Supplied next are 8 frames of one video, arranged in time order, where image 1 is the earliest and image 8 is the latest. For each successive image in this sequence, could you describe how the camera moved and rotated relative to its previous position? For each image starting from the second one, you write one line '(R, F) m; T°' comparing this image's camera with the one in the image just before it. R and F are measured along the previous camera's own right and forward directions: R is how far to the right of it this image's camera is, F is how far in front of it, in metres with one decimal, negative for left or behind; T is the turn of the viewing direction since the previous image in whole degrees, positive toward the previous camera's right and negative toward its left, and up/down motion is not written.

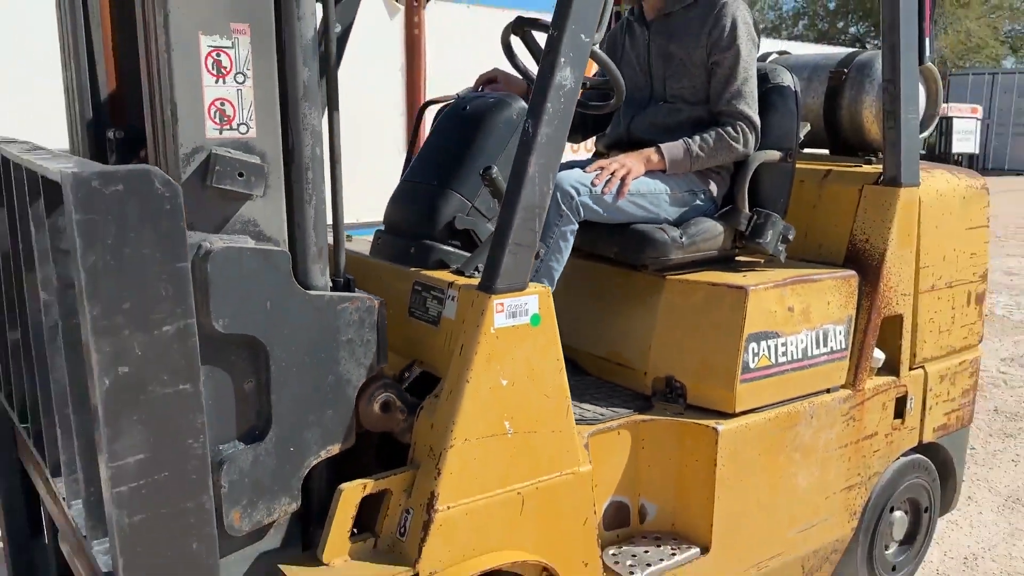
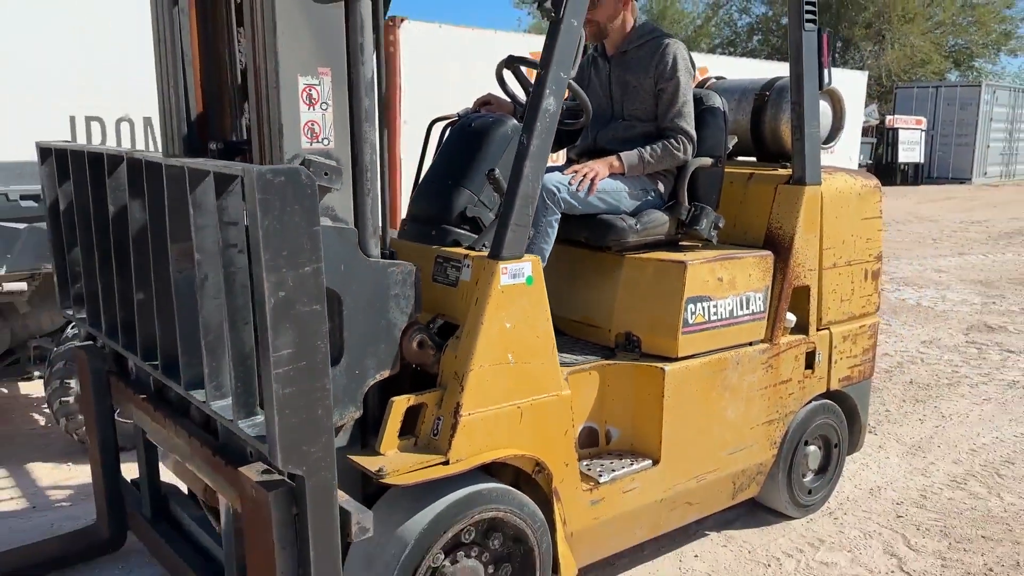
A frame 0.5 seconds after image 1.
(-0.1, -0.6) m; +2°
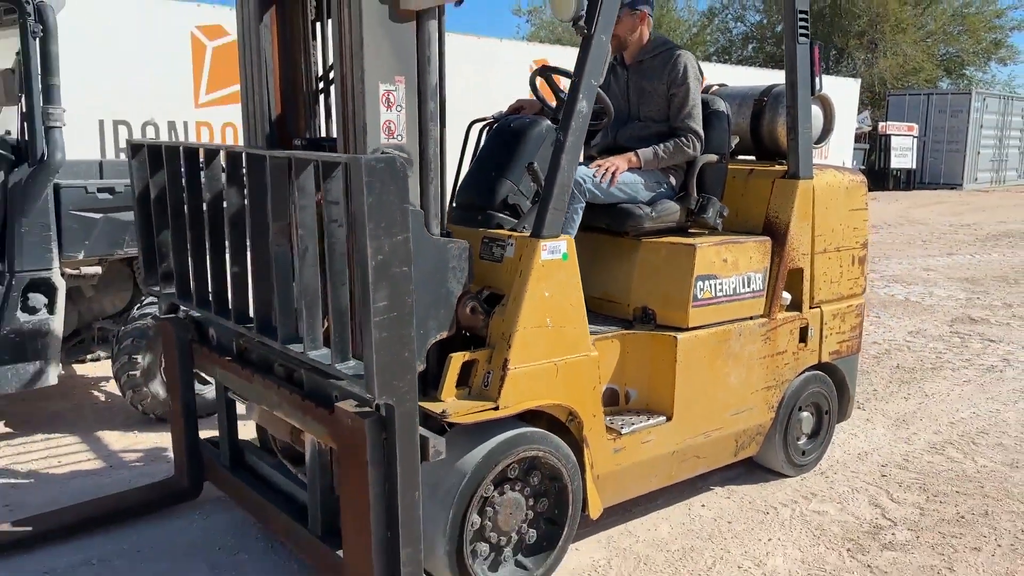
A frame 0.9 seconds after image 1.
(-0.1, -0.4) m; 0°
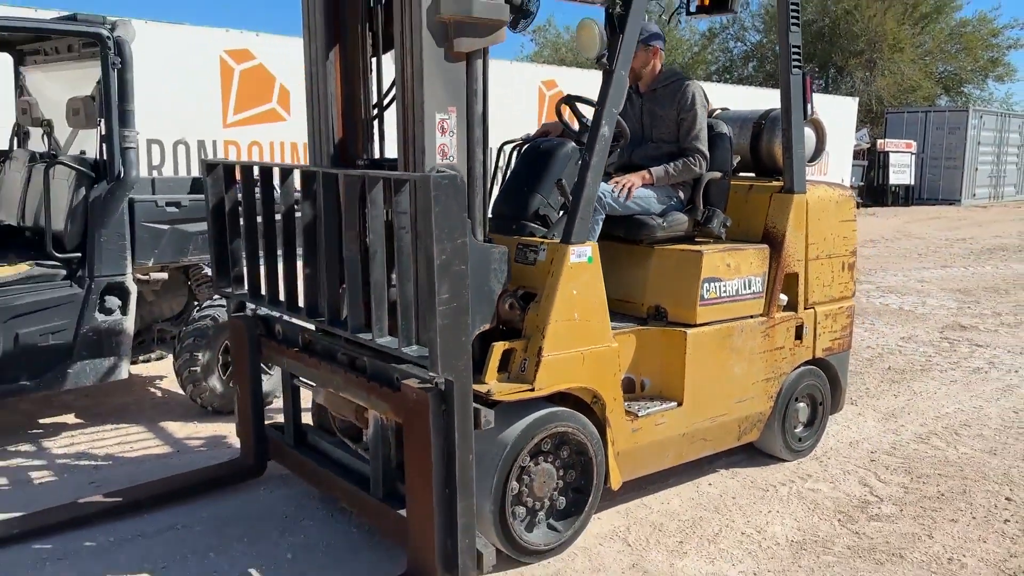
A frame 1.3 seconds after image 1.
(-0.1, -0.4) m; 0°
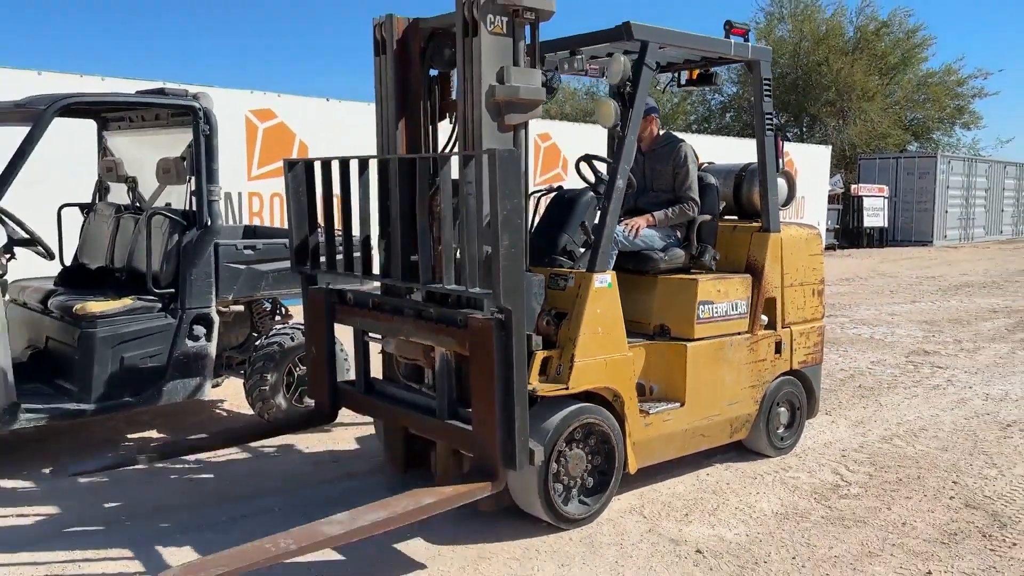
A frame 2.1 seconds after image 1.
(-0.2, -0.8) m; +1°
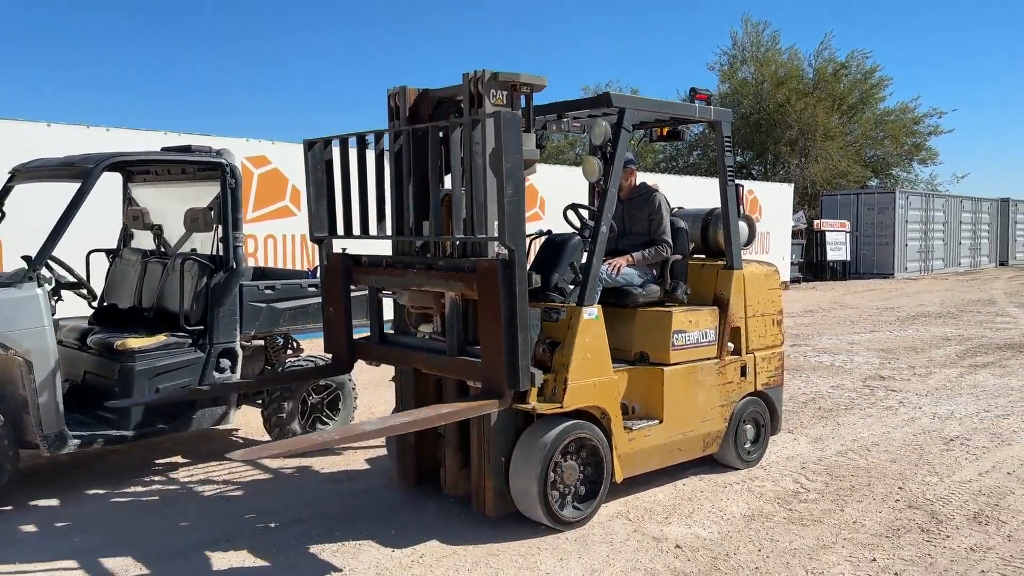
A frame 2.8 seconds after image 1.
(-0.1, -0.6) m; +2°
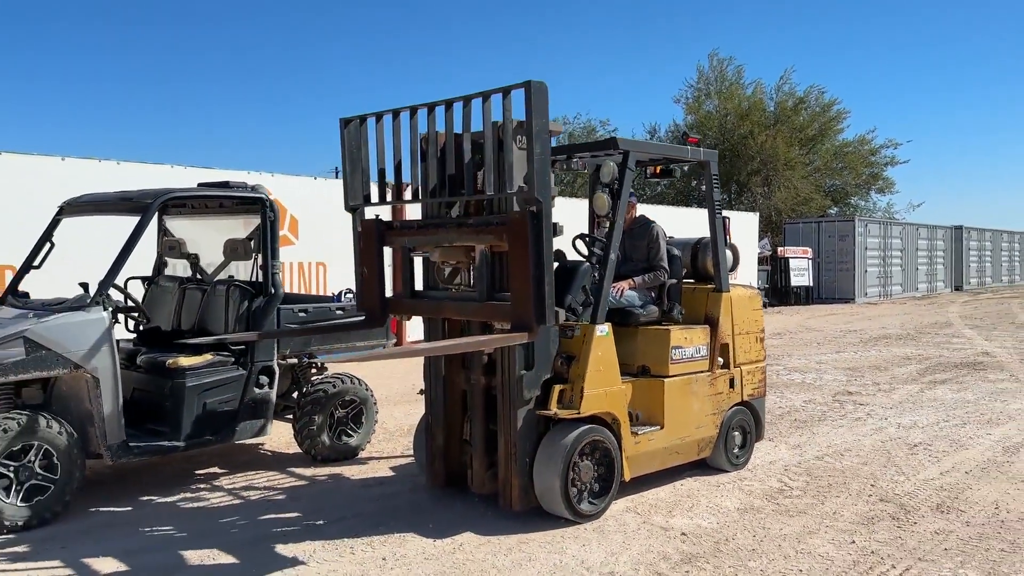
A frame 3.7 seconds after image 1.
(-0.3, -0.6) m; +2°
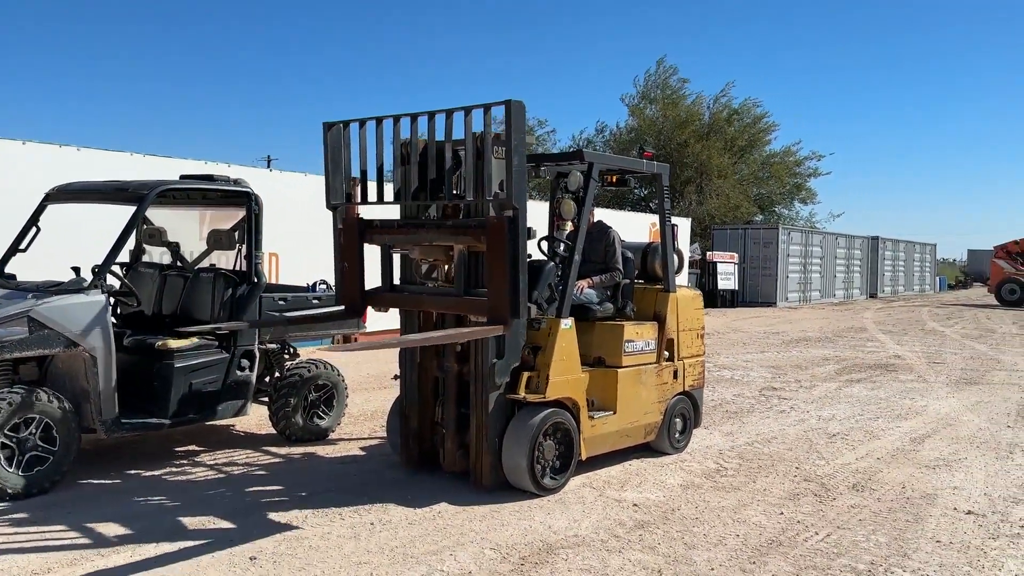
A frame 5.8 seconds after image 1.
(-0.3, -0.5) m; +5°
